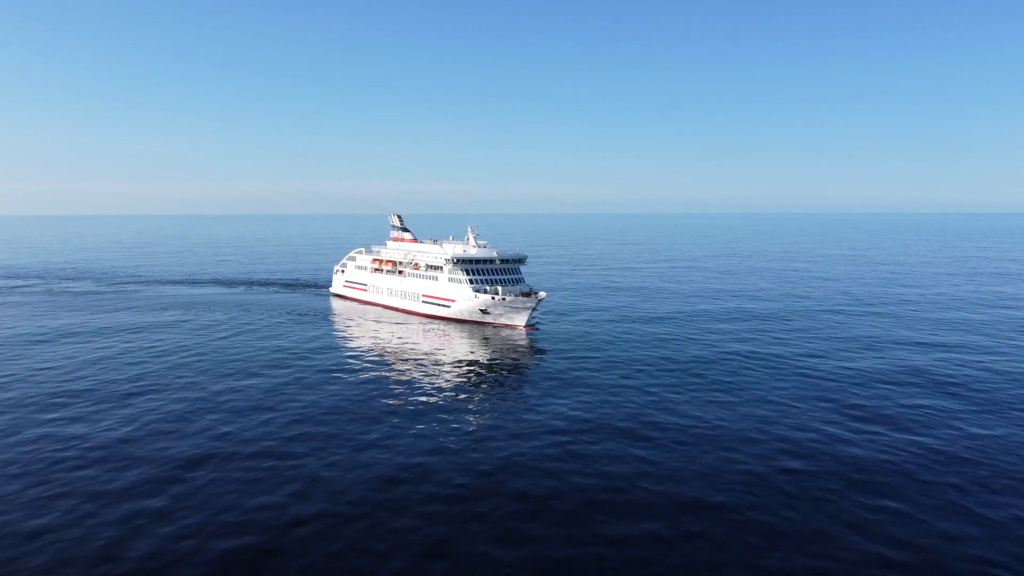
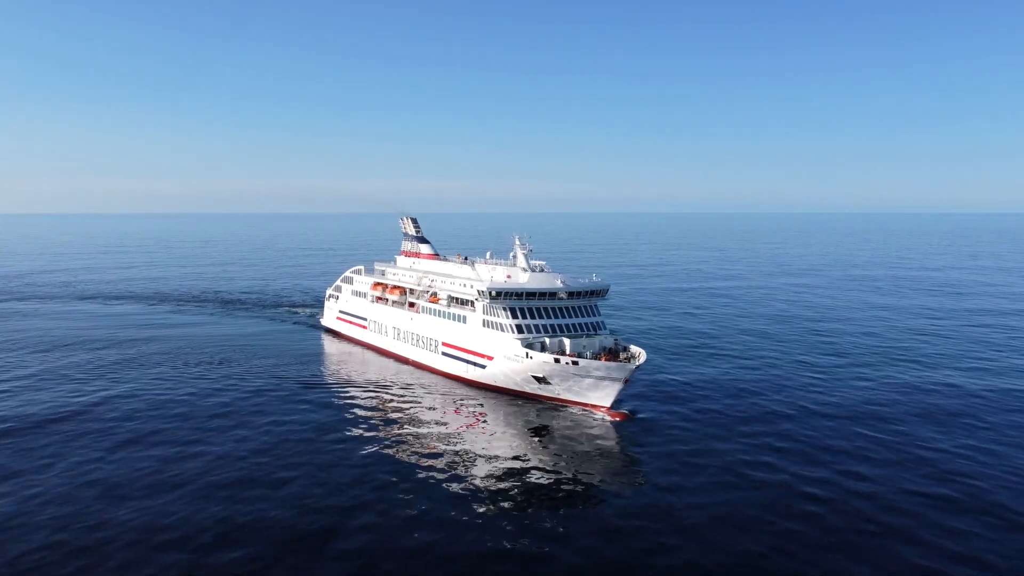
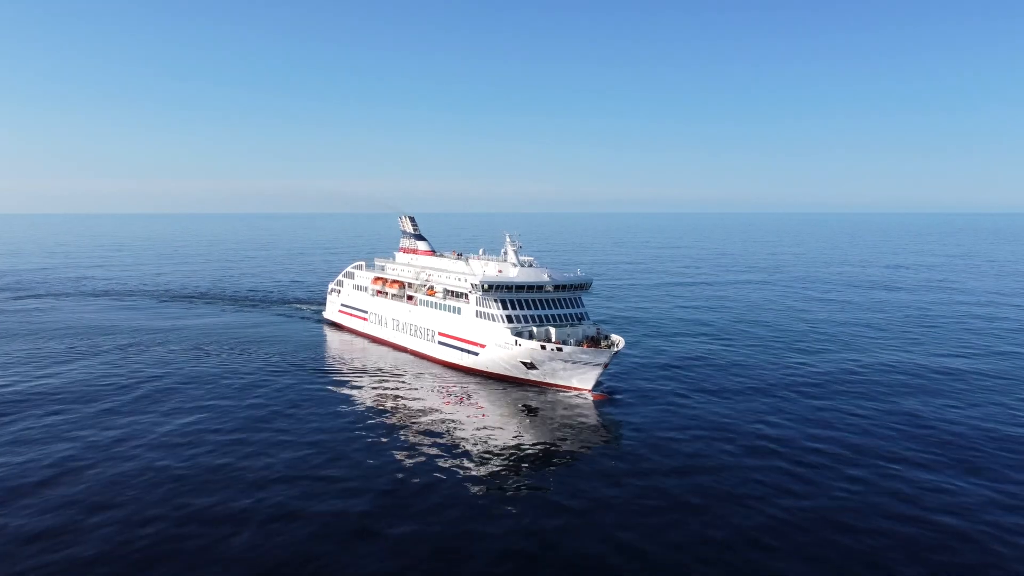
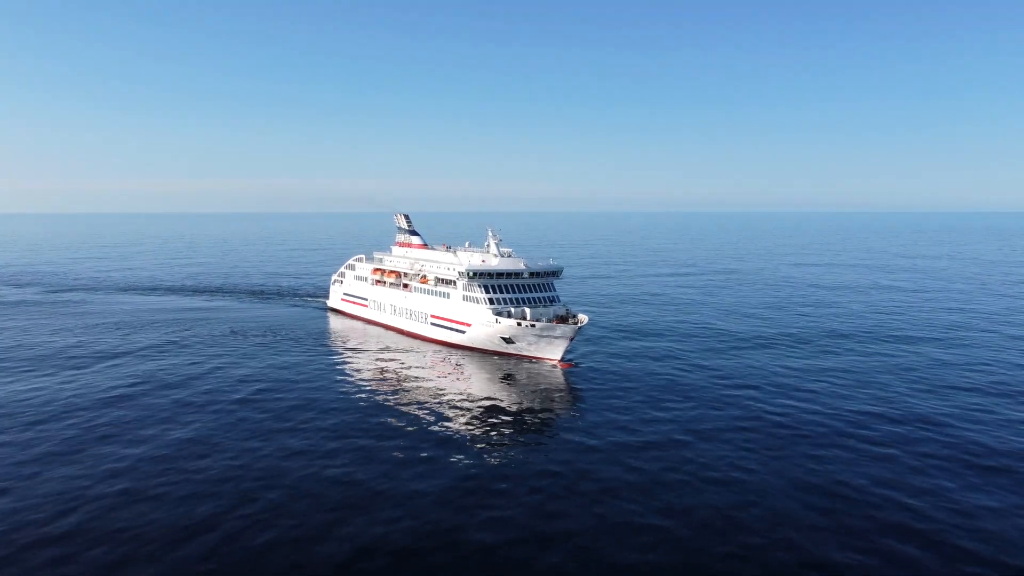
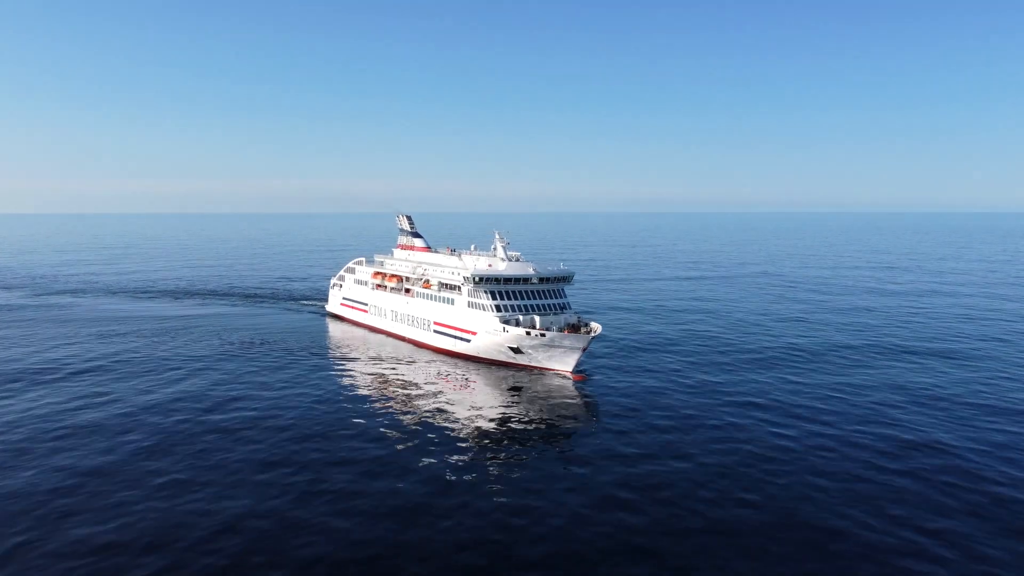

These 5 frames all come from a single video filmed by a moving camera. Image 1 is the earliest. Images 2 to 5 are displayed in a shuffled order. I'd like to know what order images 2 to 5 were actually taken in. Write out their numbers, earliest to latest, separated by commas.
4, 5, 3, 2
